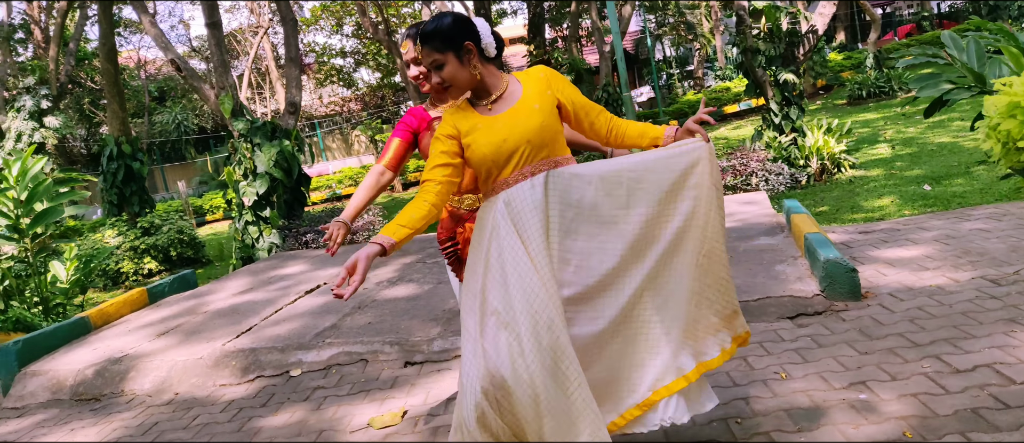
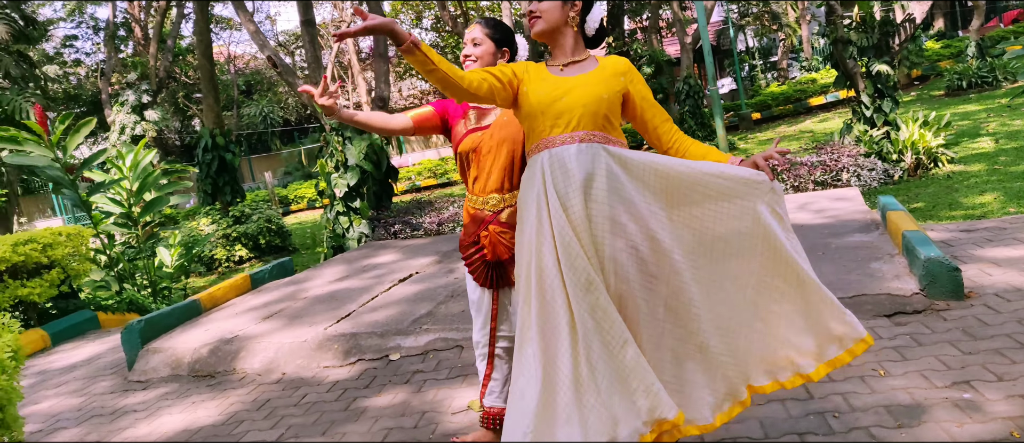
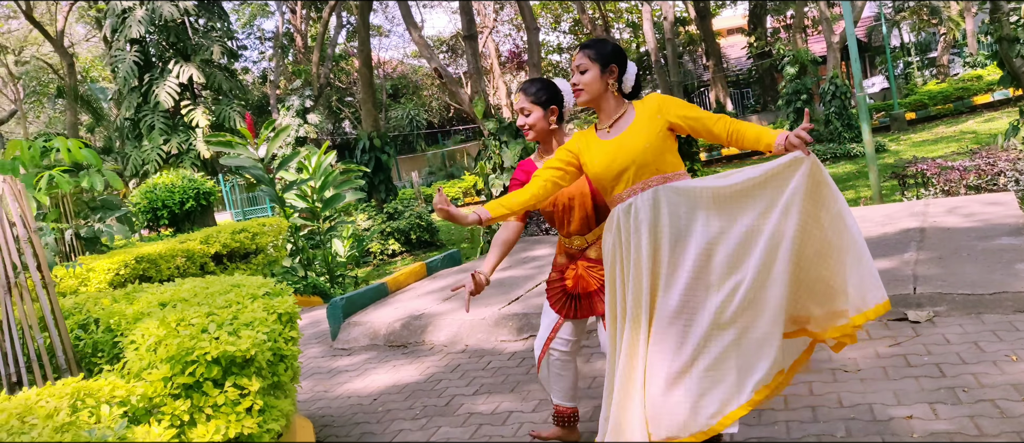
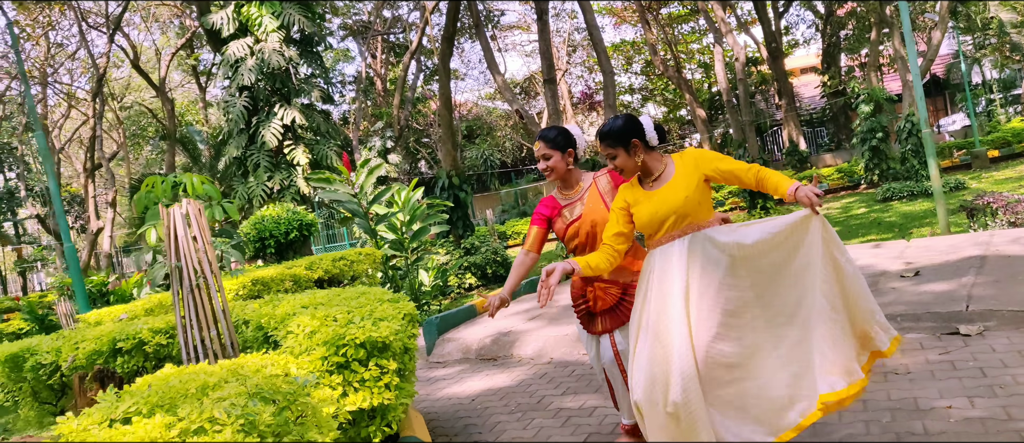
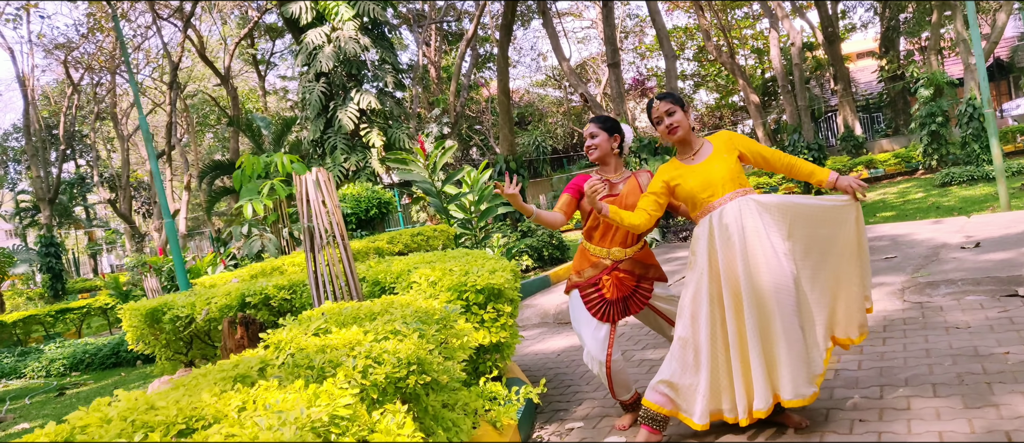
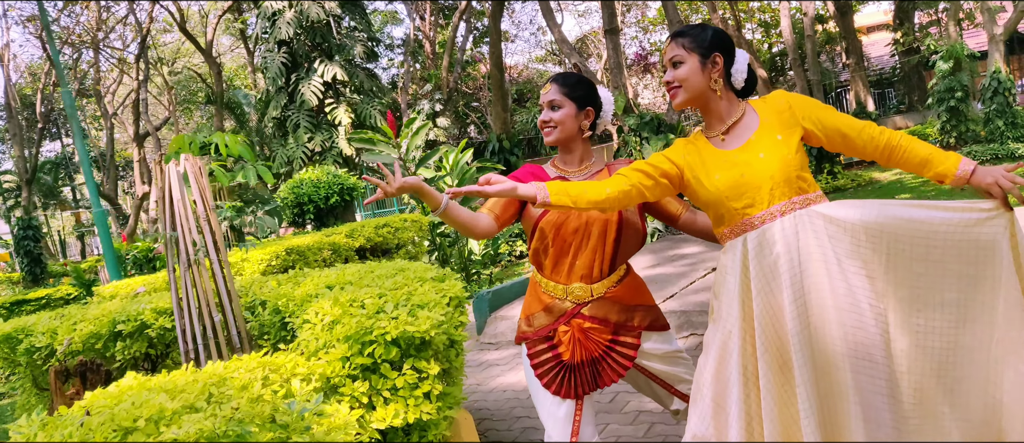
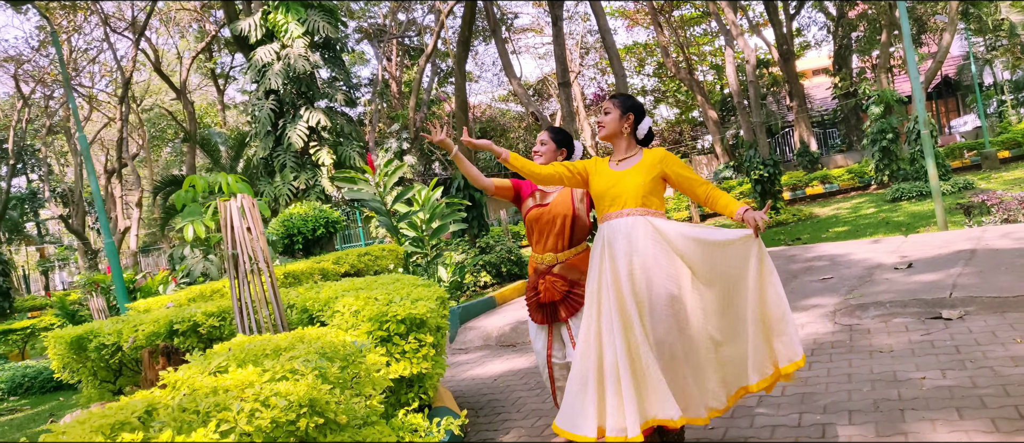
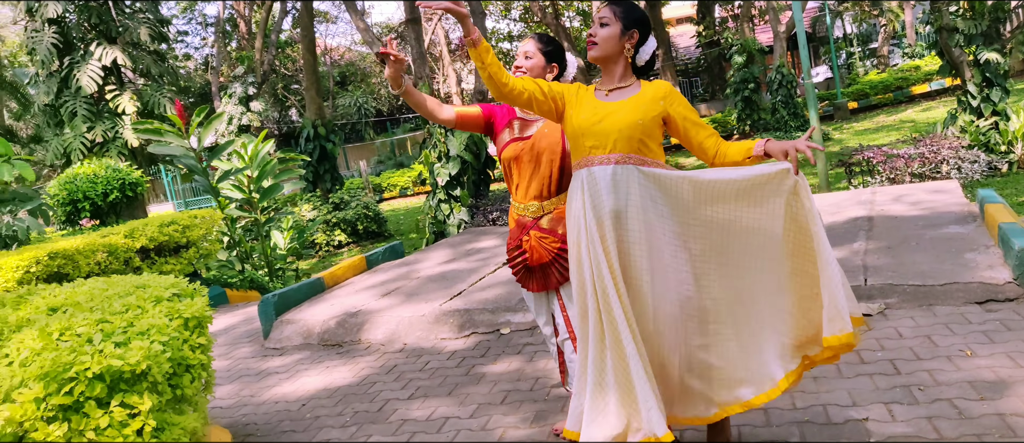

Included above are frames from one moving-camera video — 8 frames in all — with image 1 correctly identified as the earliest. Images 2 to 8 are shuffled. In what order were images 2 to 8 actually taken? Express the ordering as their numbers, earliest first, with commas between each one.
2, 8, 3, 4, 7, 5, 6
